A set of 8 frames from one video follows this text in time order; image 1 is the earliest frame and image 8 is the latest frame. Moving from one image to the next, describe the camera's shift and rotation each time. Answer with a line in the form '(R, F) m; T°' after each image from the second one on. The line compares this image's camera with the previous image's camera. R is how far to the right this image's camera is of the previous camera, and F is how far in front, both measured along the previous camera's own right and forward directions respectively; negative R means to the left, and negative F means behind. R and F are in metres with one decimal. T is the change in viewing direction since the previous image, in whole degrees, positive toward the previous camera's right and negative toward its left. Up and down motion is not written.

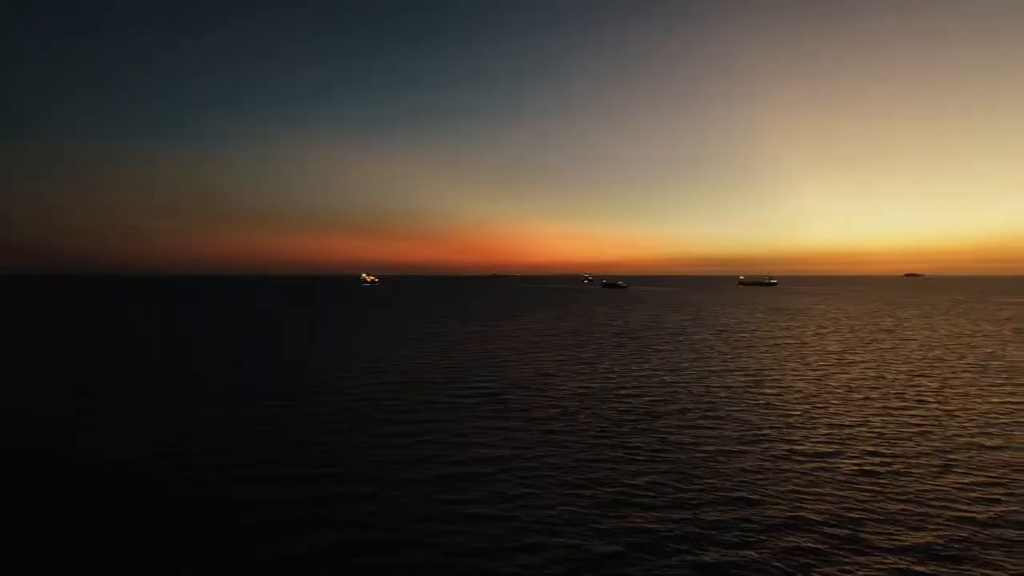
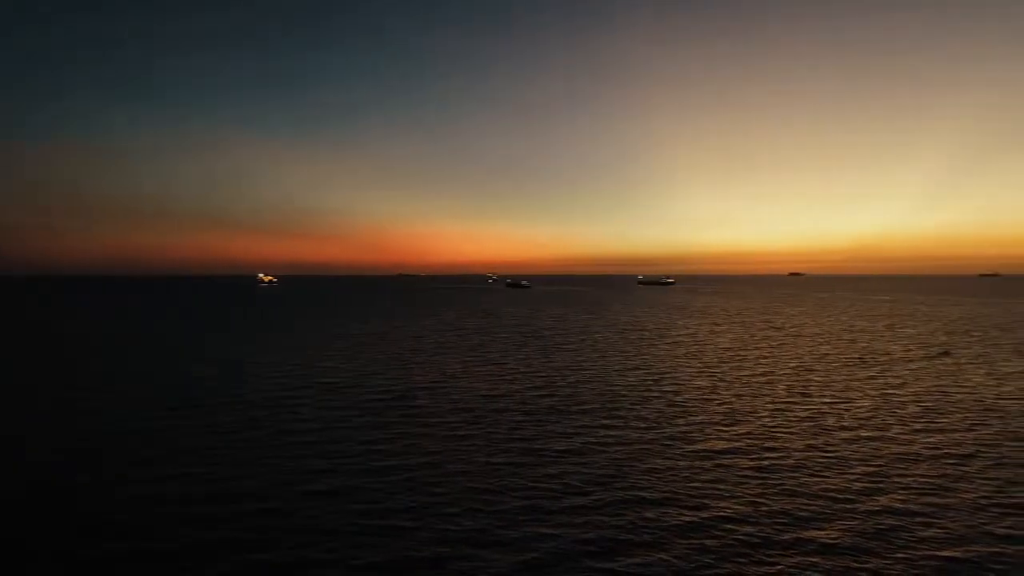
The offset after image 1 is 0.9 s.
(0.0, +0.2) m; +7°
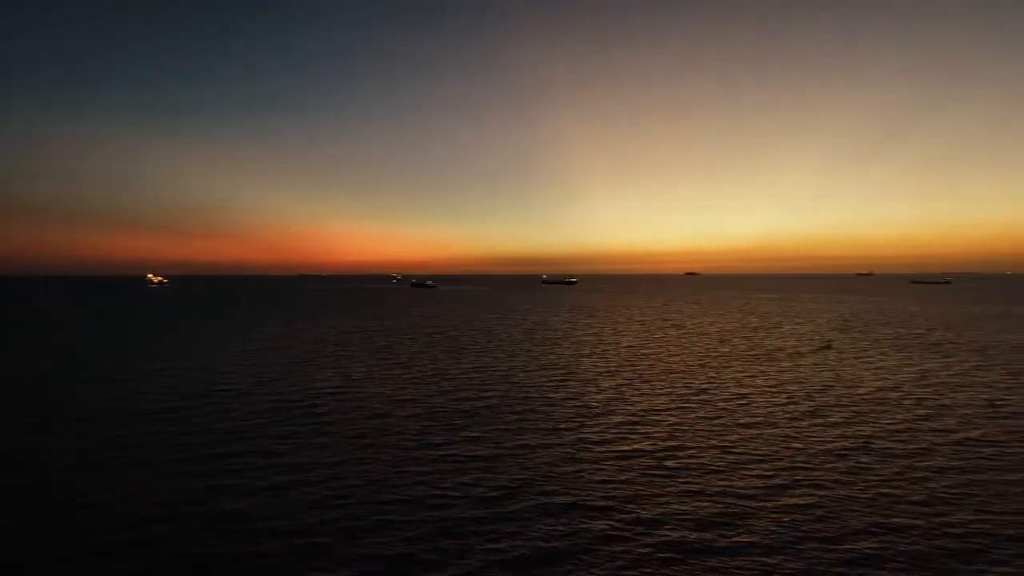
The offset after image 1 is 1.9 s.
(-0.1, +0.5) m; +7°
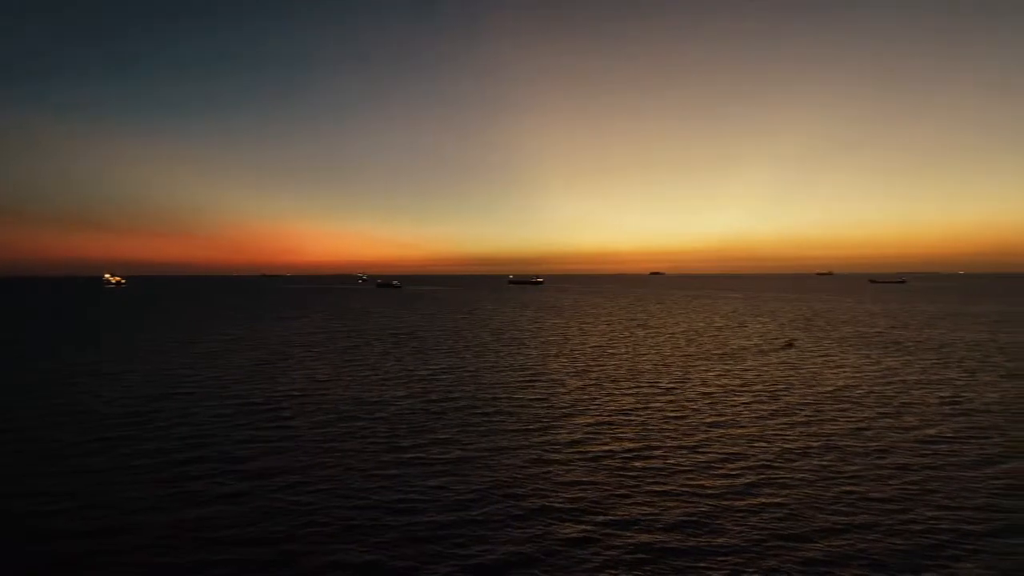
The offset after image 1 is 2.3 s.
(-0.5, -1.2) m; -4°
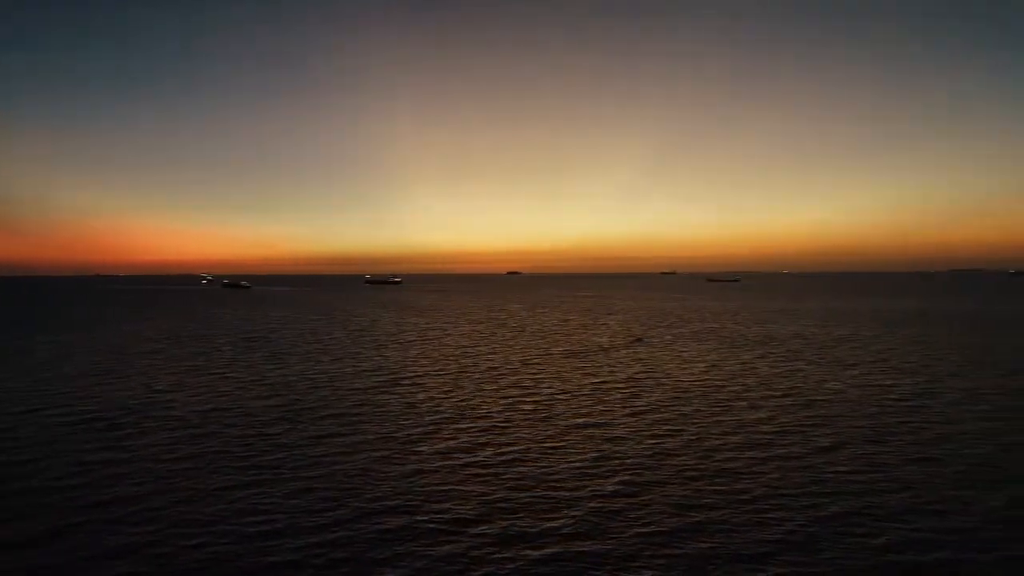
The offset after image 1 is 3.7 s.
(-0.5, +1.3) m; +11°
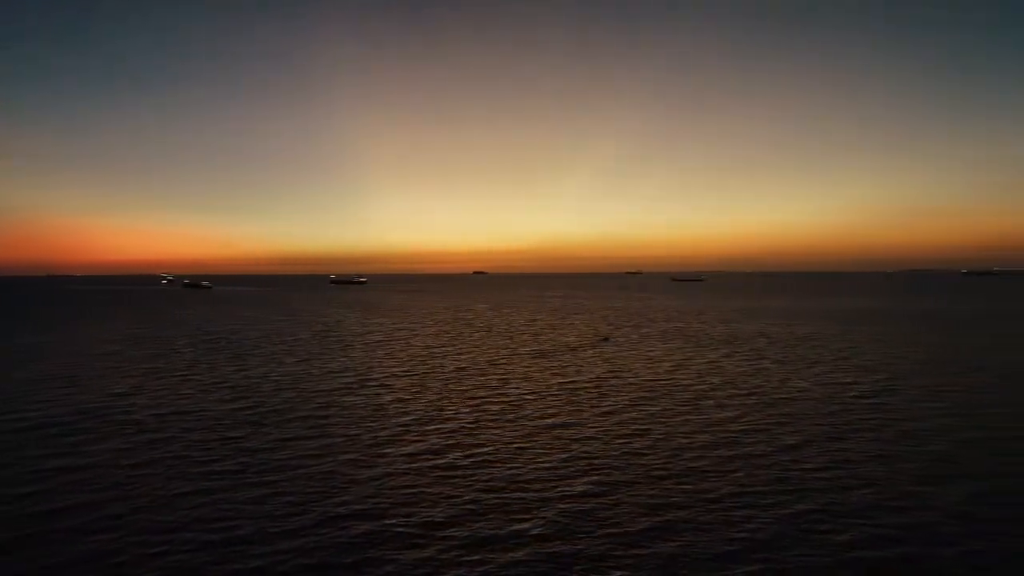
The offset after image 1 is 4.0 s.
(+2.0, +0.3) m; -19°
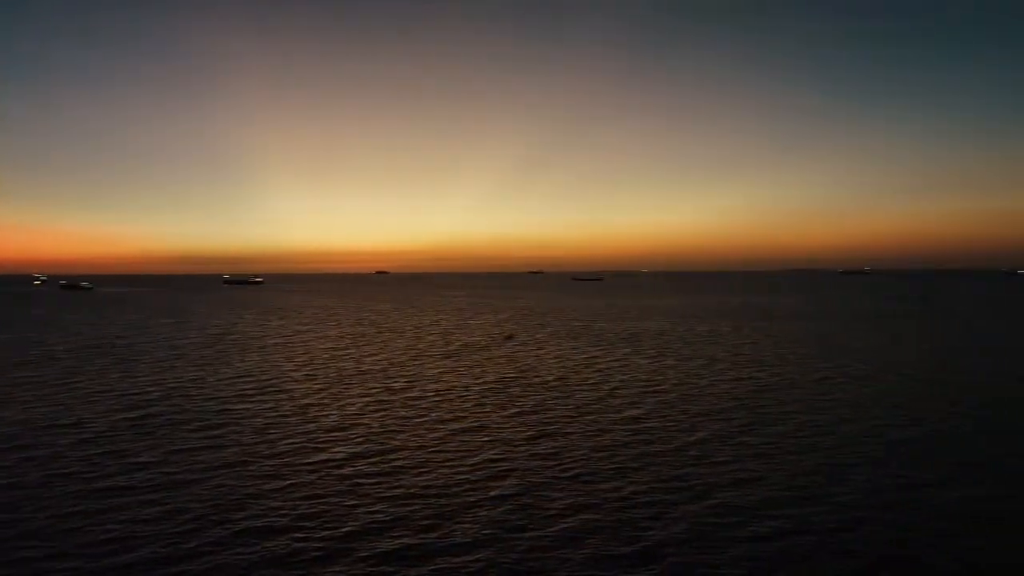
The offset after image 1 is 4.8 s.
(-0.1, +0.3) m; +7°
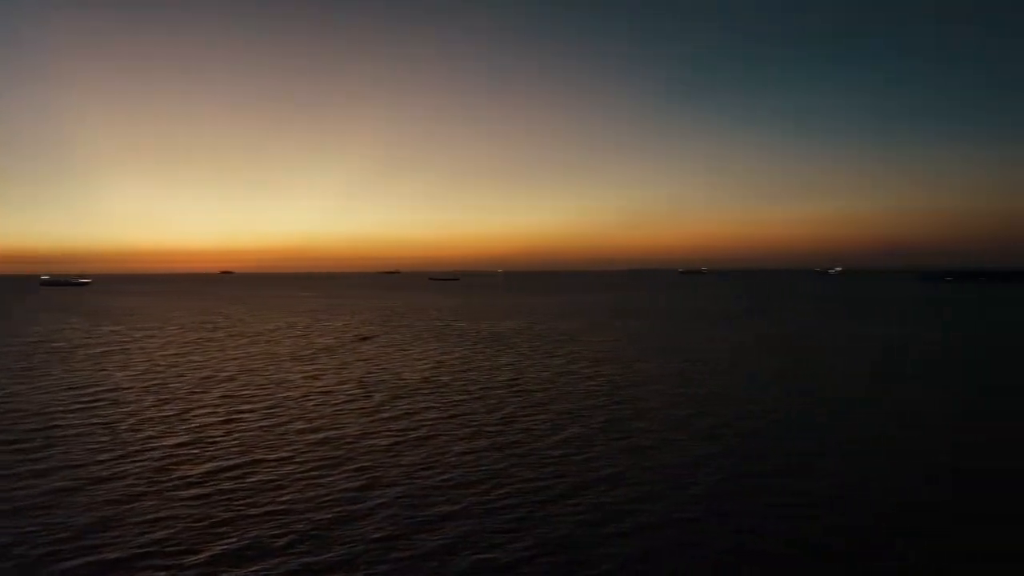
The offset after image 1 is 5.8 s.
(+1.2, +0.4) m; +7°
